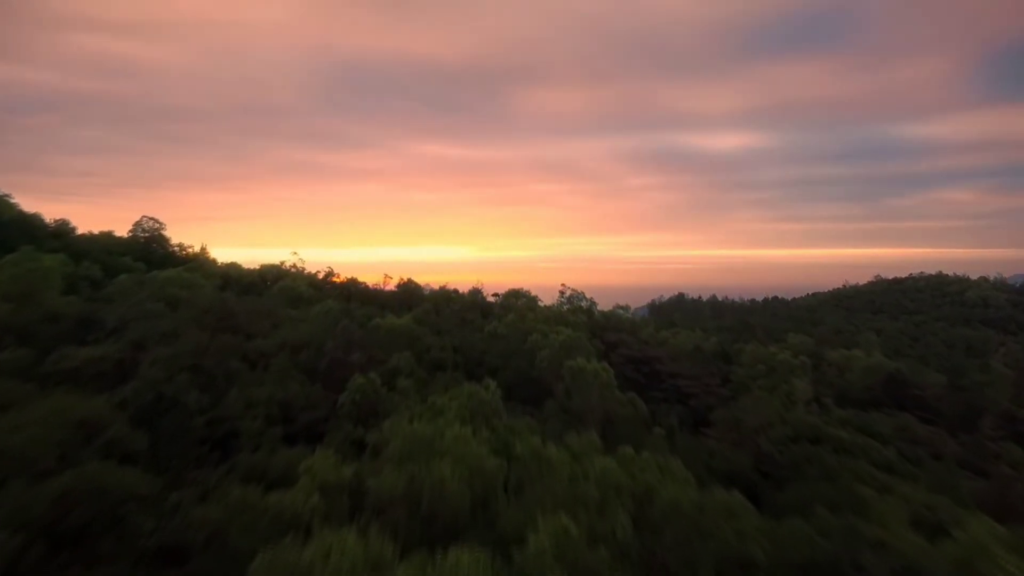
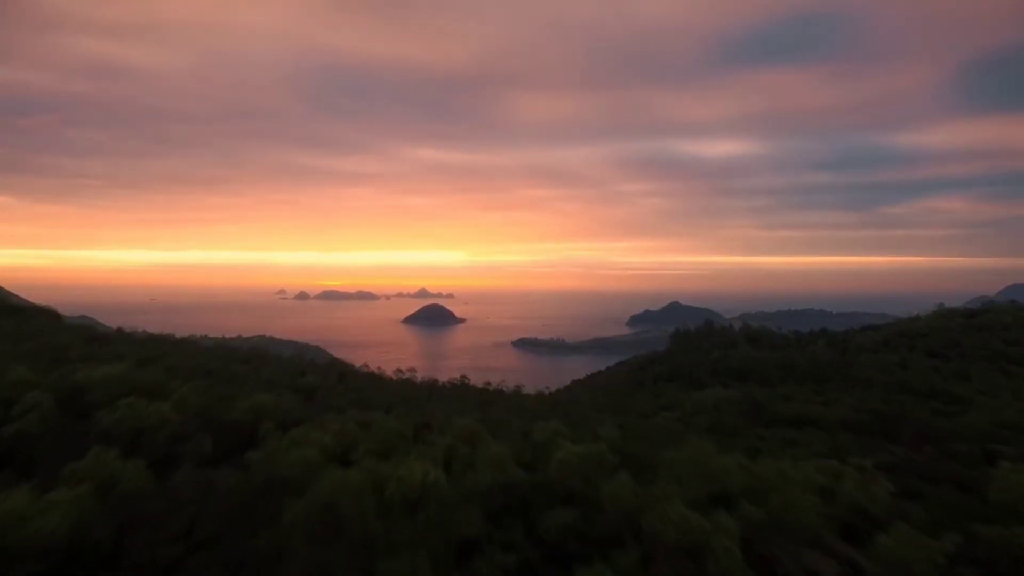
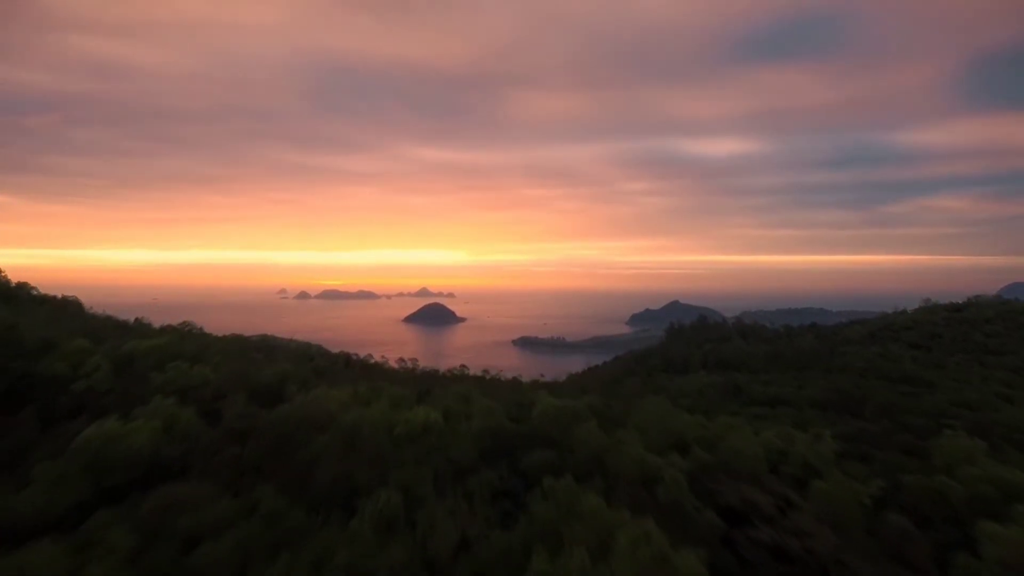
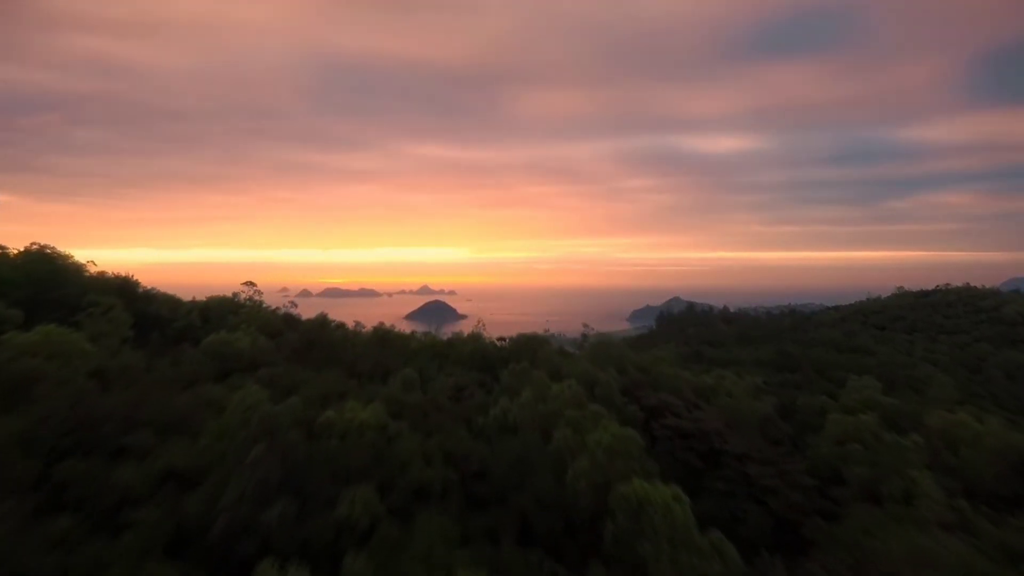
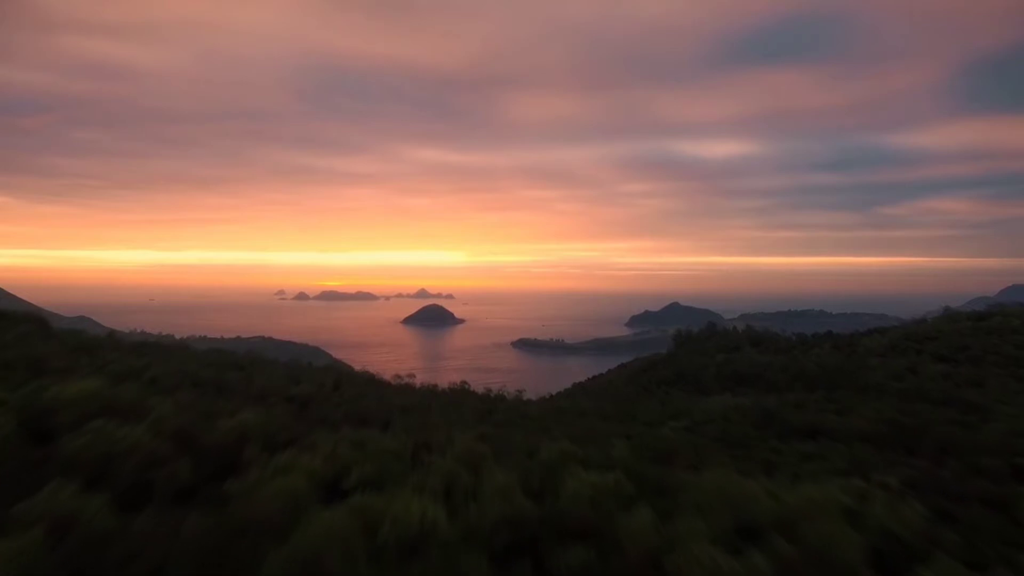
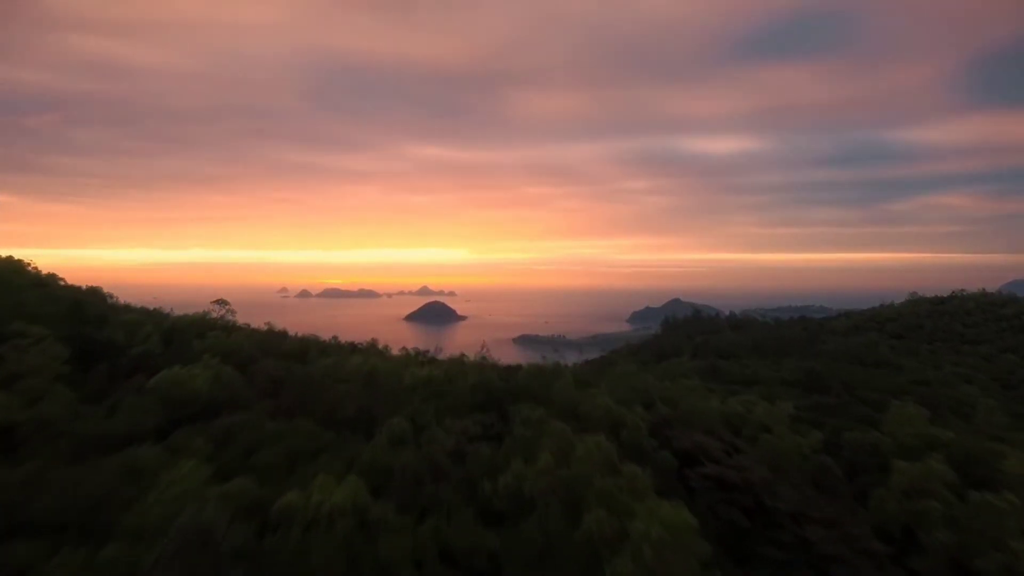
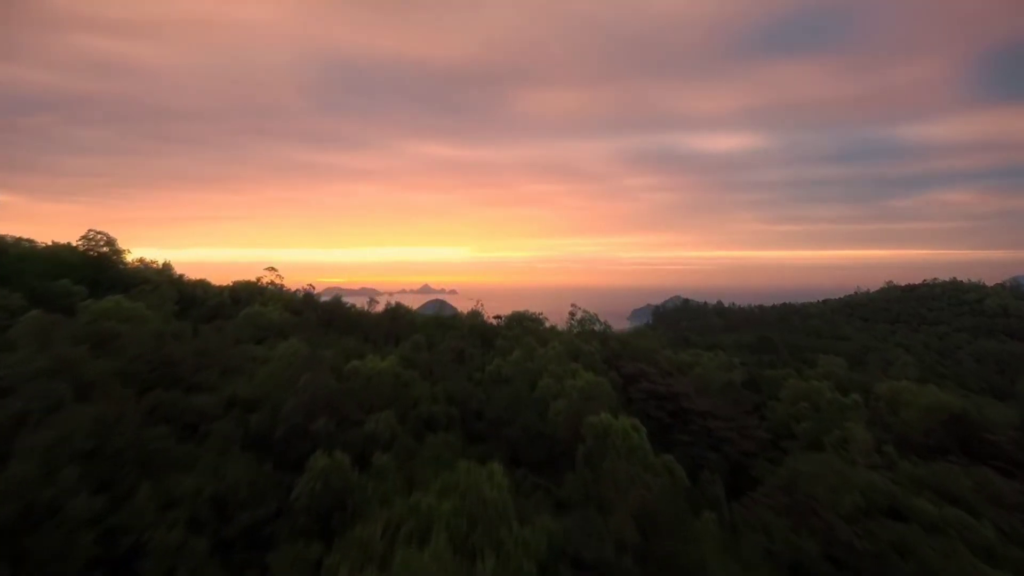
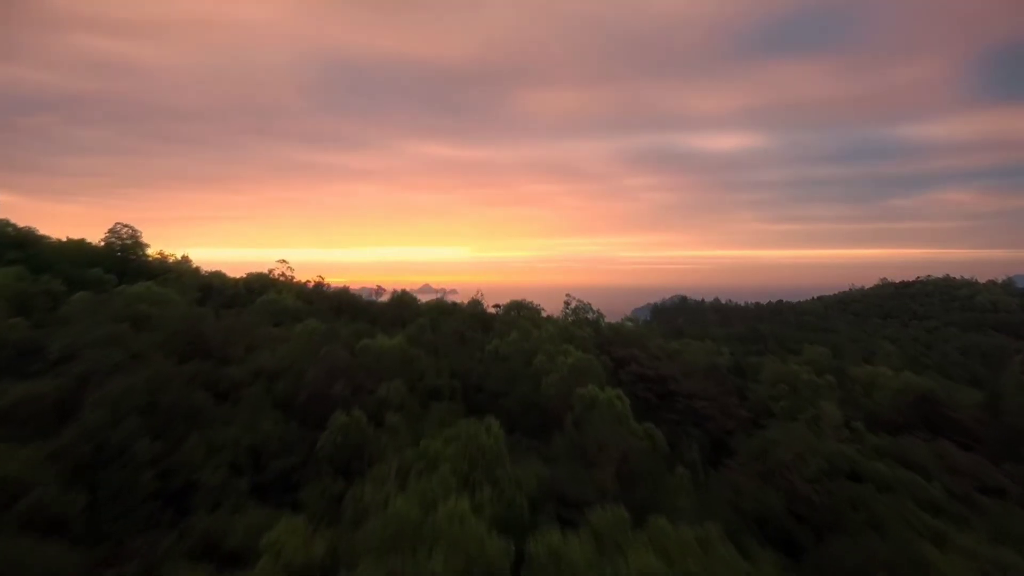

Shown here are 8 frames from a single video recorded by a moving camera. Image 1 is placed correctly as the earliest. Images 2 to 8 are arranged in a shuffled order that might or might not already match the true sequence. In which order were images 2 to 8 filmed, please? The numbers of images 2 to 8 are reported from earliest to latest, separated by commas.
8, 7, 4, 6, 3, 2, 5
